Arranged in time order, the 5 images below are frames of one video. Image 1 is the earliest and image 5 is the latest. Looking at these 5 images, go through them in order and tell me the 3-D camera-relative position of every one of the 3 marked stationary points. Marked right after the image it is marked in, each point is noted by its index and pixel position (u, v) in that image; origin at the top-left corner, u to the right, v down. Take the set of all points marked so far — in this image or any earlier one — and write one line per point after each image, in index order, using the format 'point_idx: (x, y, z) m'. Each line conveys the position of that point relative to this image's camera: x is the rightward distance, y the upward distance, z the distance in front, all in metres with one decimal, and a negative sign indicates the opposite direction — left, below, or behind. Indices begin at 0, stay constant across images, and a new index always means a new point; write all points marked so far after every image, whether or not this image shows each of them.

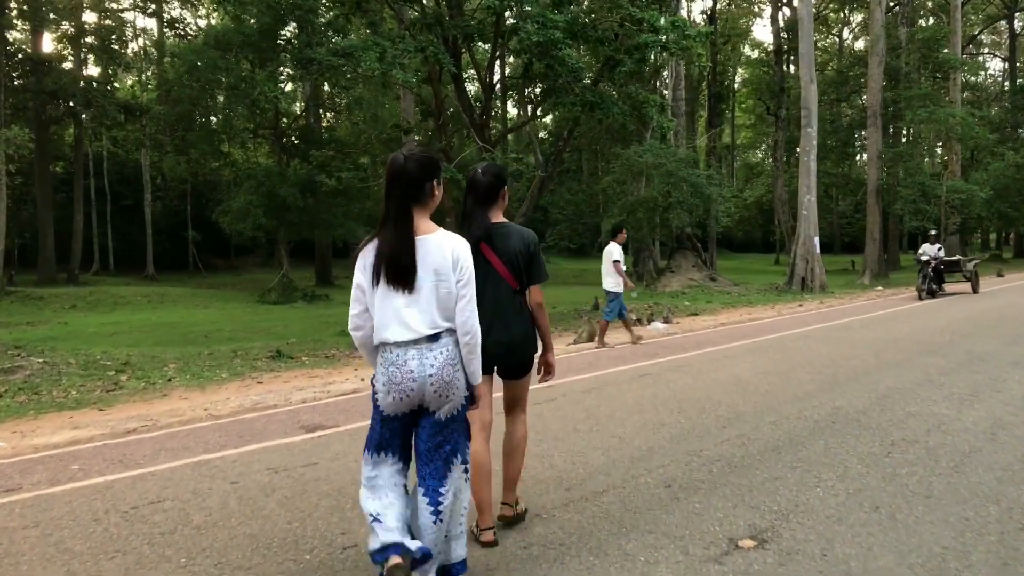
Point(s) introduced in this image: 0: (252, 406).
0: (-2.2, -1.0, +6.9) m
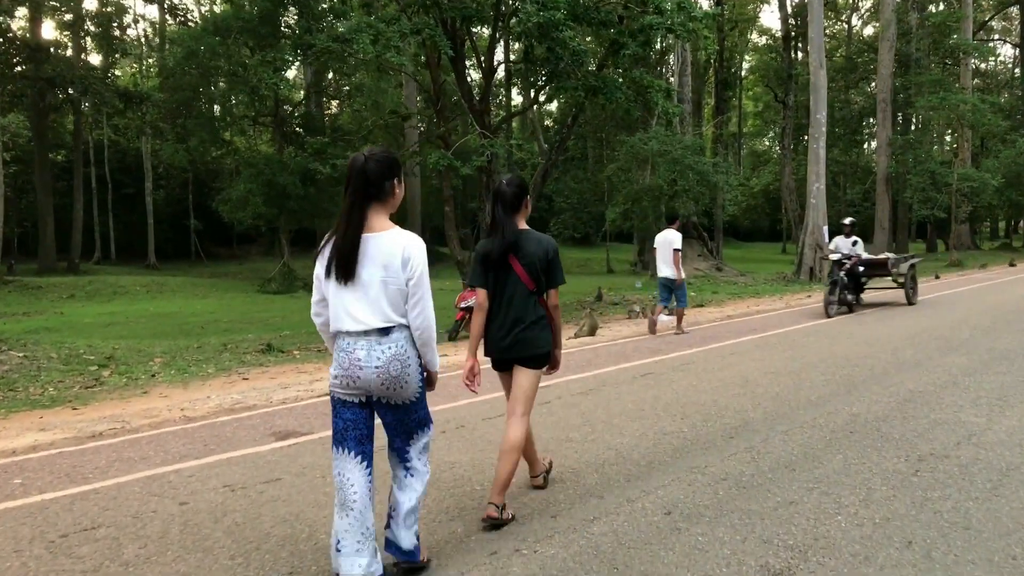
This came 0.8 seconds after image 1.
0: (-2.3, -1.0, +6.6) m
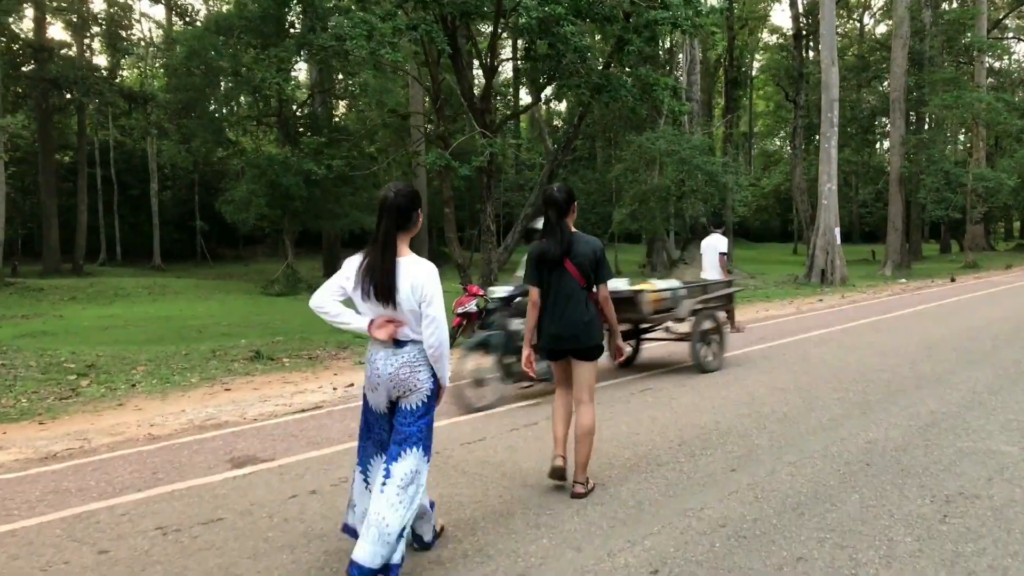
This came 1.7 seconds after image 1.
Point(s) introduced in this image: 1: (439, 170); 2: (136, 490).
0: (-2.4, -1.0, +6.2) m
1: (-1.4, +2.2, +15.2) m
2: (-1.8, -0.9, +3.8) m
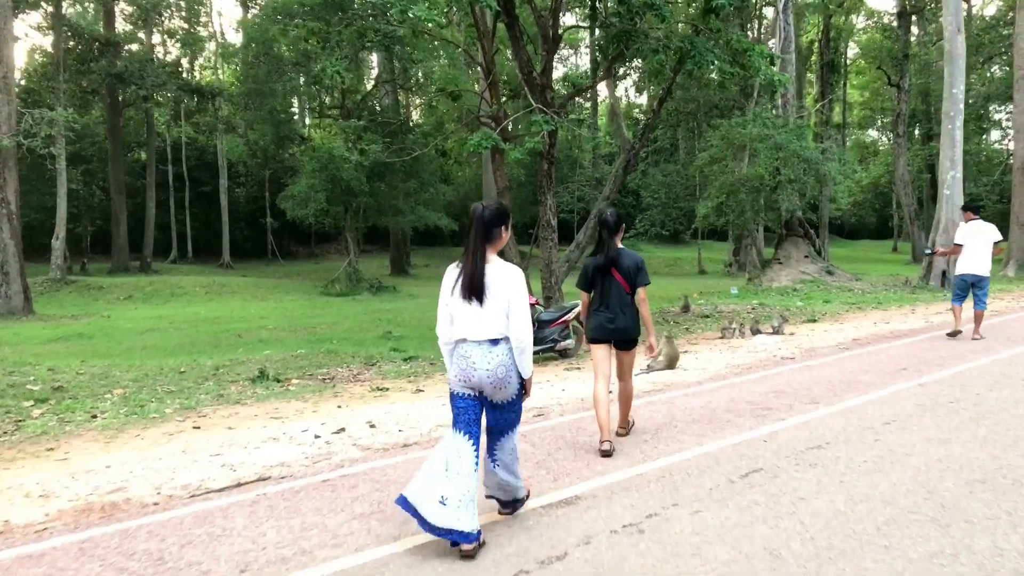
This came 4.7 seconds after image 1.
0: (-2.2, -1.1, +4.3) m
1: (-0.3, +2.2, +13.2) m
2: (-1.8, -1.1, +1.9) m
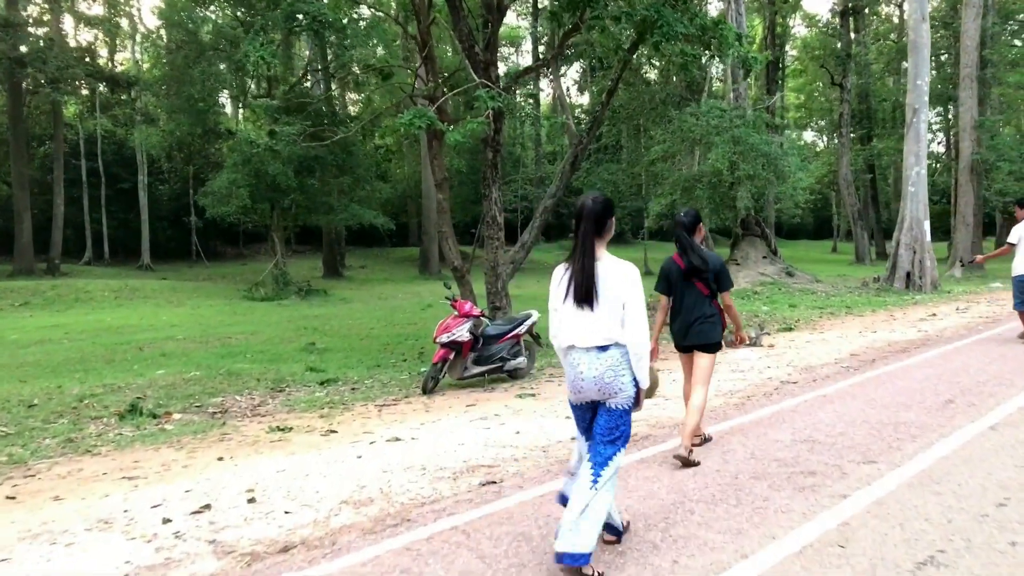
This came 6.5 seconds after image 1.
0: (-2.4, -1.2, +2.5) m
1: (-1.2, +2.1, +11.5) m
2: (-1.9, -1.1, +0.1) m
